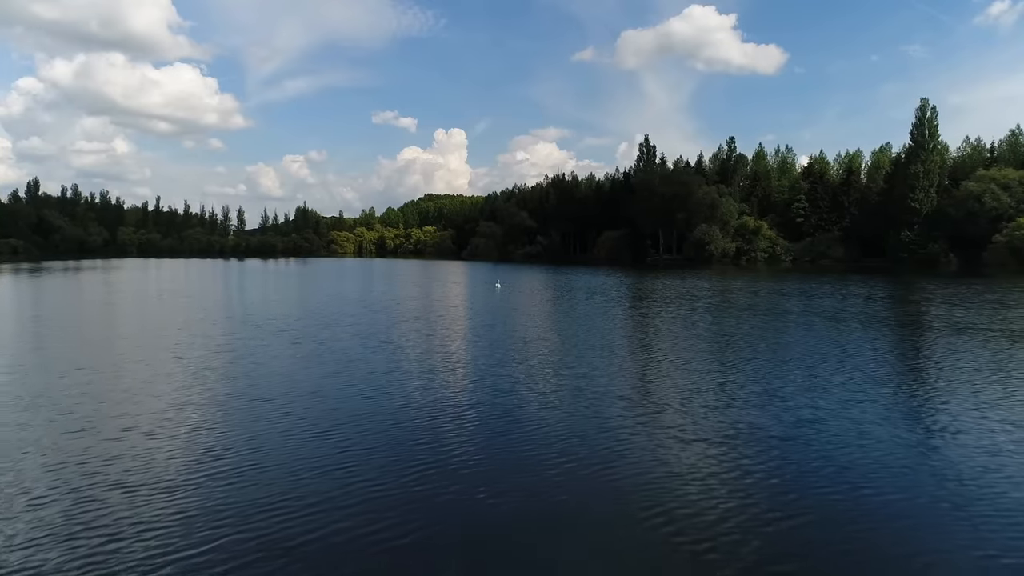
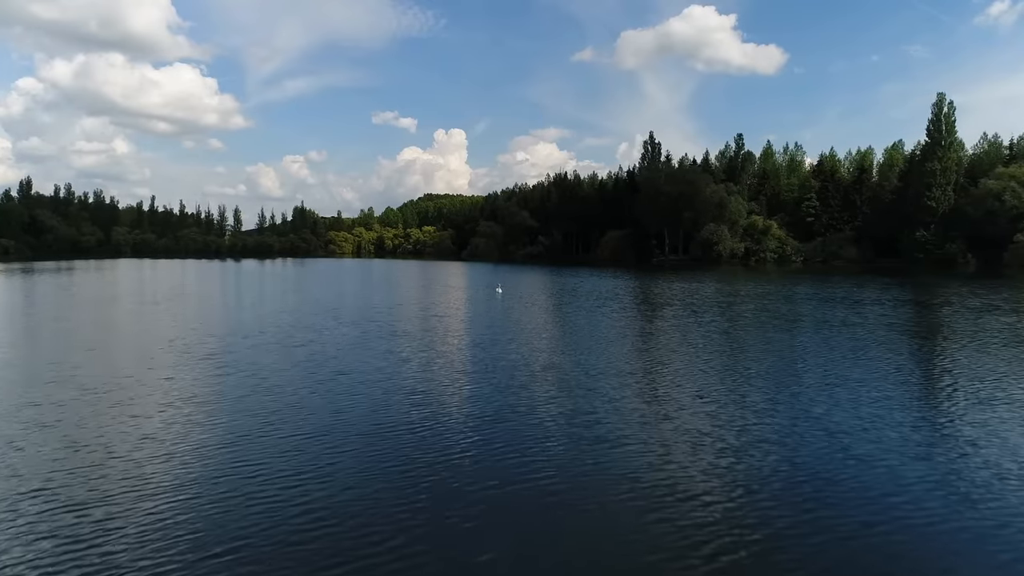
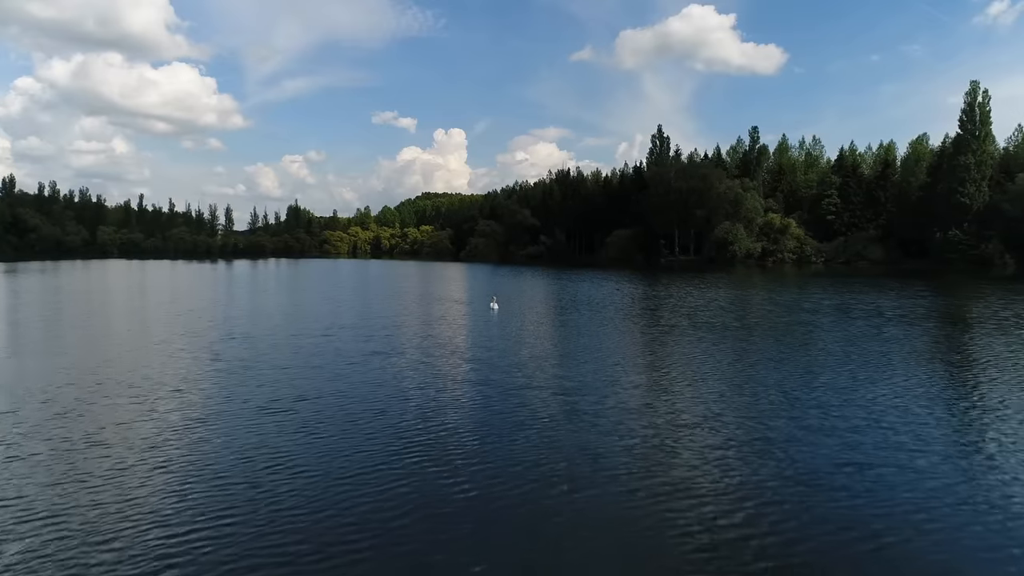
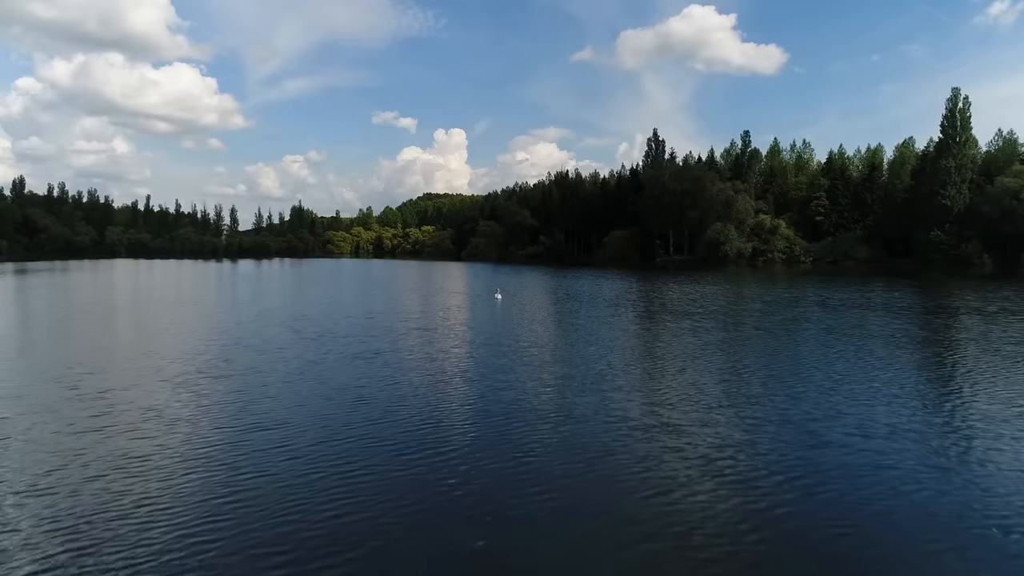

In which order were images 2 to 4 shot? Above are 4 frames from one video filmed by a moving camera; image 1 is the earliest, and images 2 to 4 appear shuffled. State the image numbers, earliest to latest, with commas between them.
2, 4, 3
